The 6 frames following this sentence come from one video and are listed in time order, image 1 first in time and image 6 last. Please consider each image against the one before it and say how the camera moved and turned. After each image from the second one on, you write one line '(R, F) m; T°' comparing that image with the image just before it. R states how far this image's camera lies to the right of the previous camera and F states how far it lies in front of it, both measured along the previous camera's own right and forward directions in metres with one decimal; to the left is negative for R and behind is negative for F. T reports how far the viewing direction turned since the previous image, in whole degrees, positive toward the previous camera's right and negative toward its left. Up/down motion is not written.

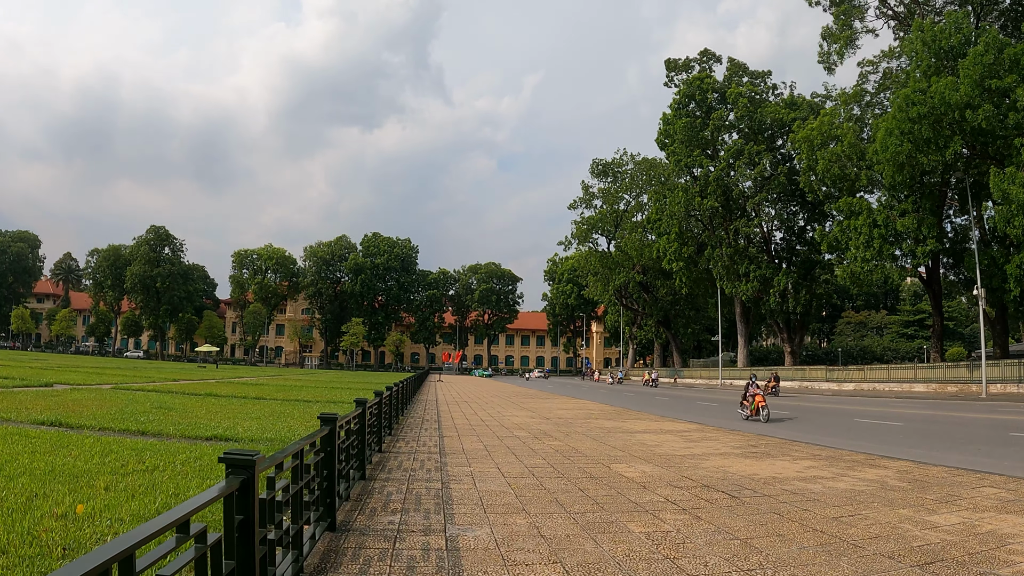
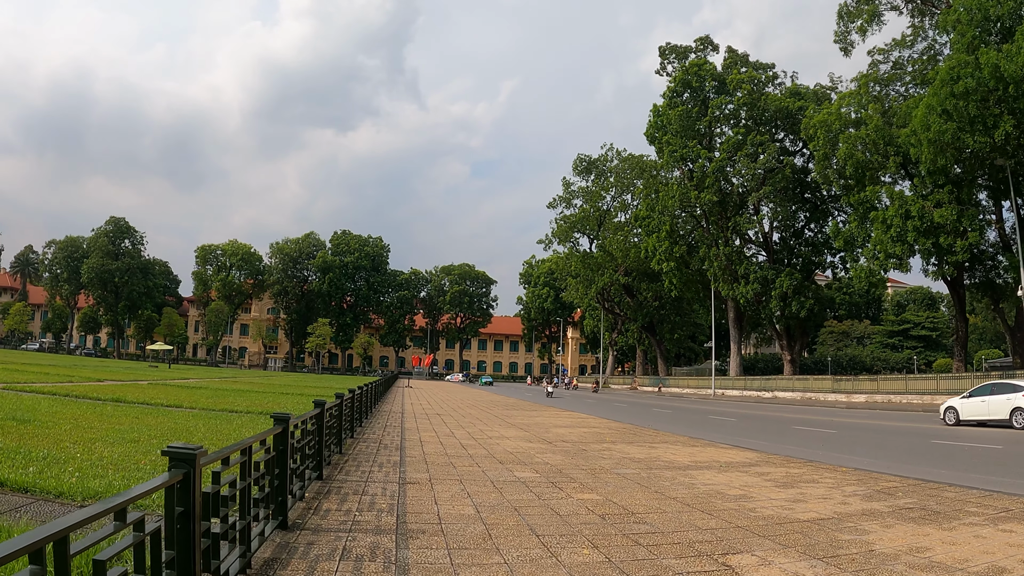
(-0.4, +4.1) m; +2°
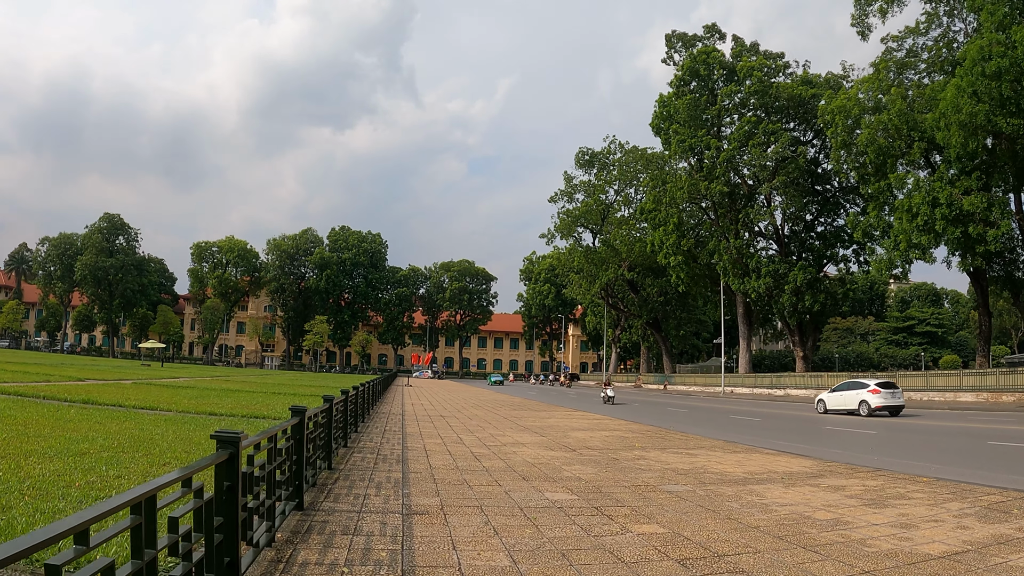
(-0.3, +1.5) m; 0°
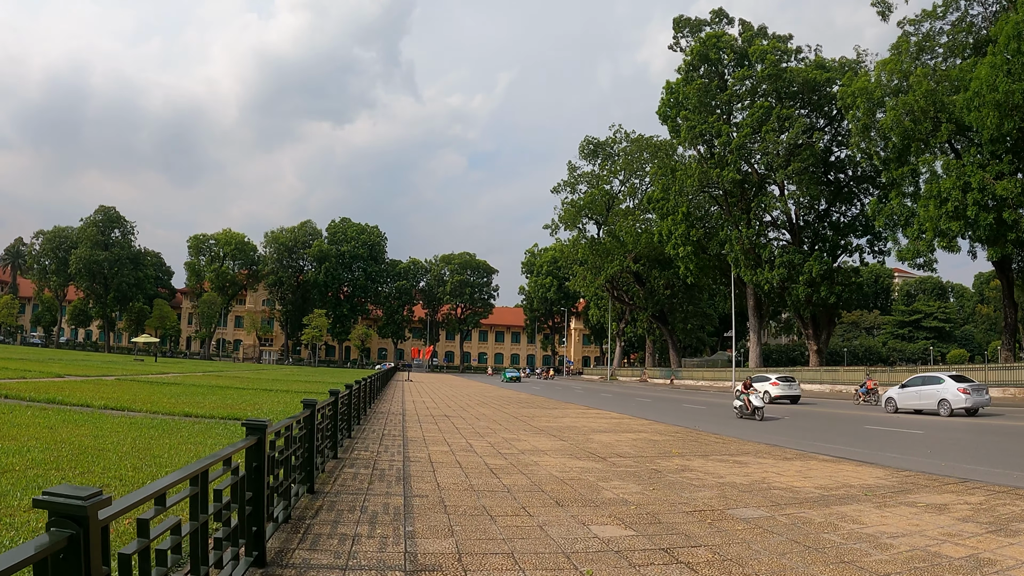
(-0.3, +1.4) m; 0°
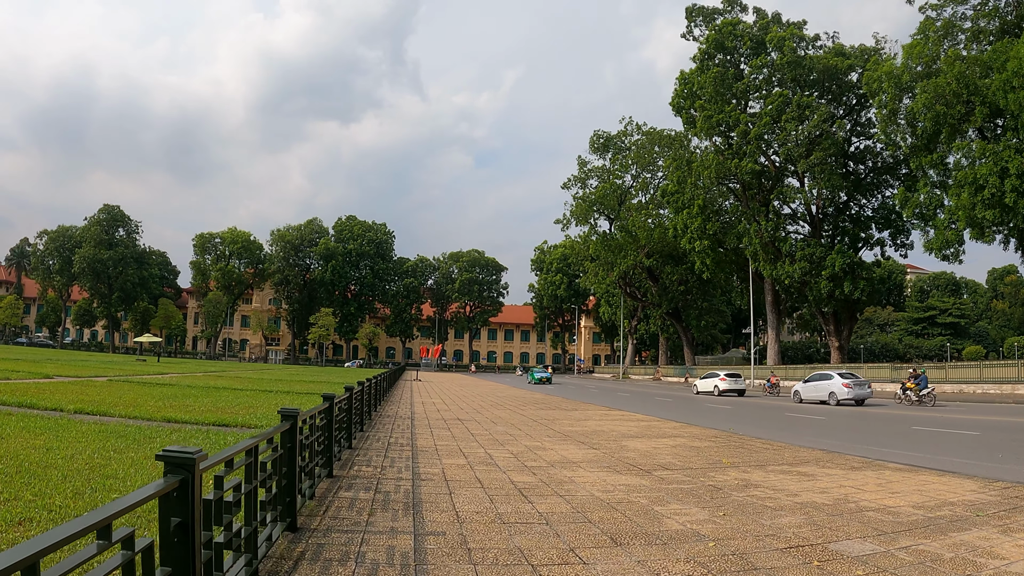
(-0.2, +1.3) m; -1°
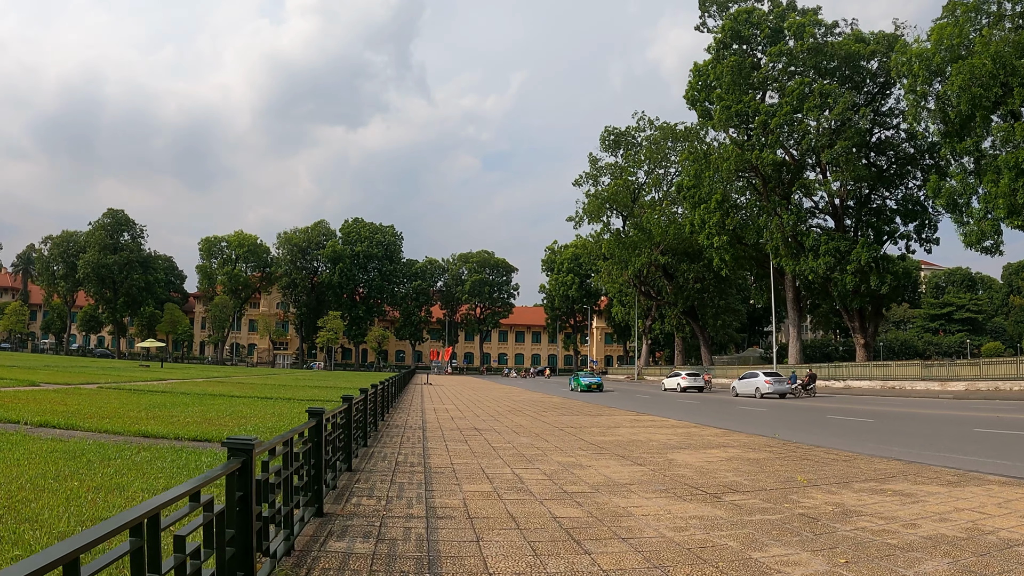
(-0.2, +1.3) m; -1°
